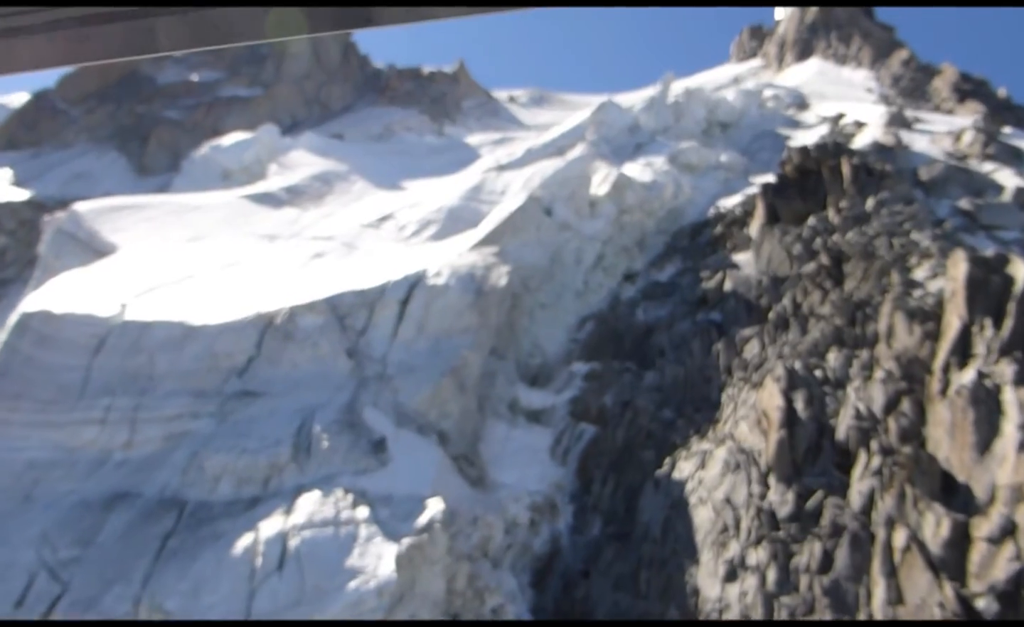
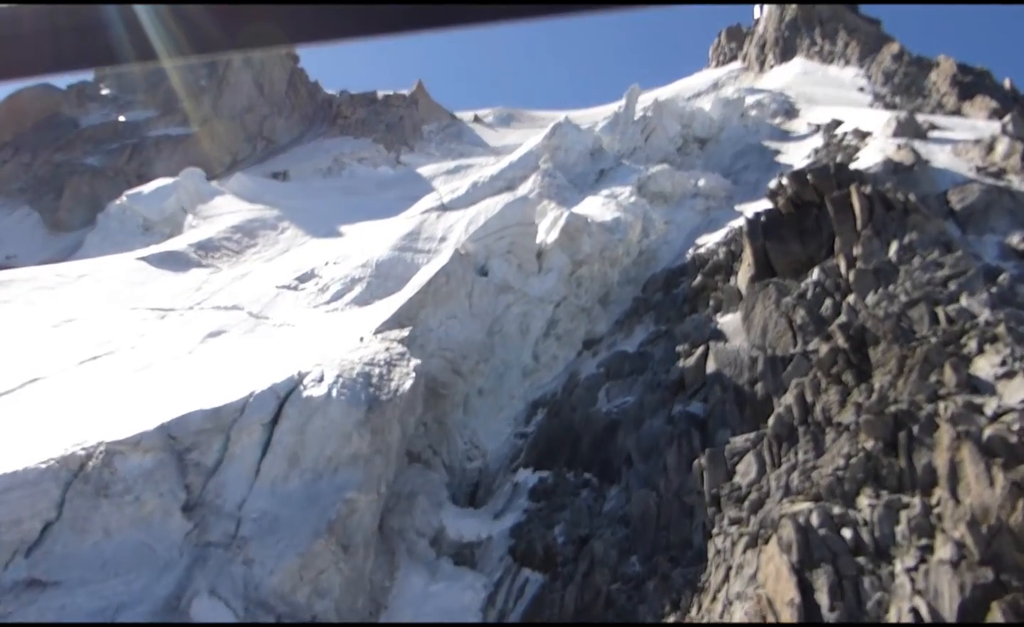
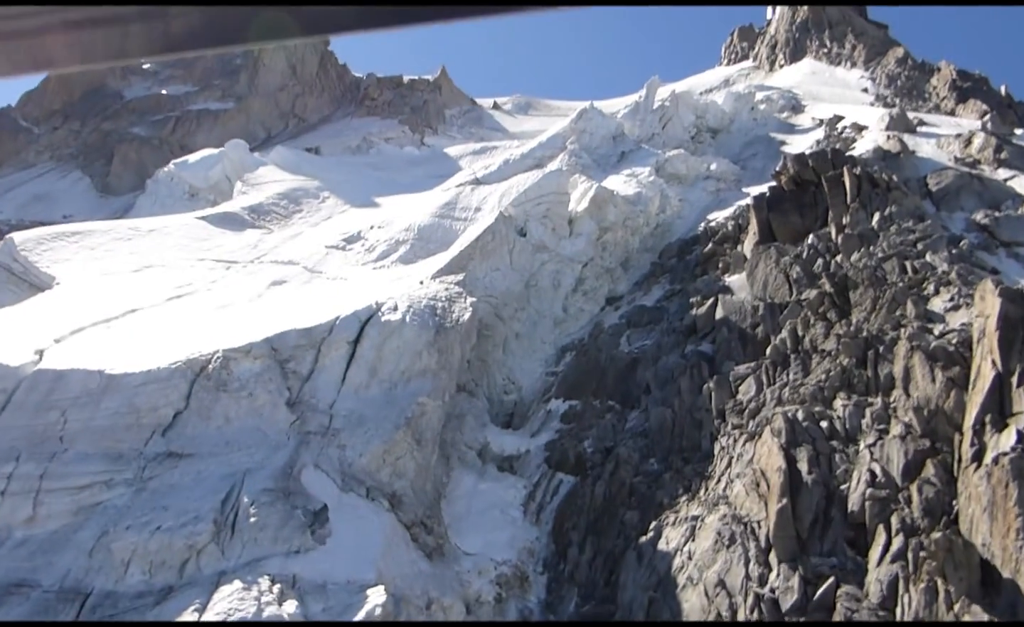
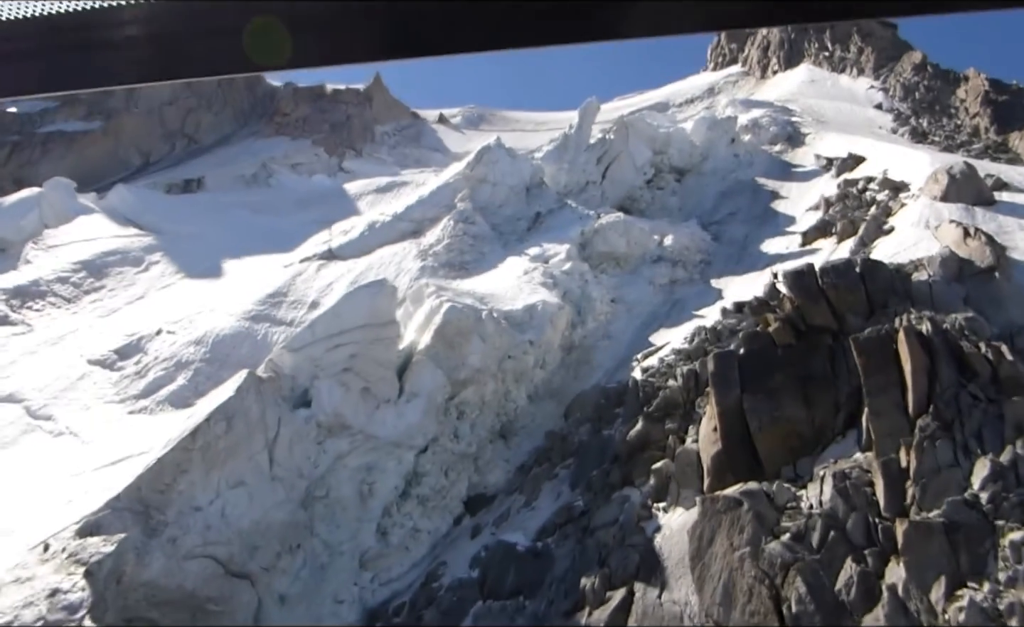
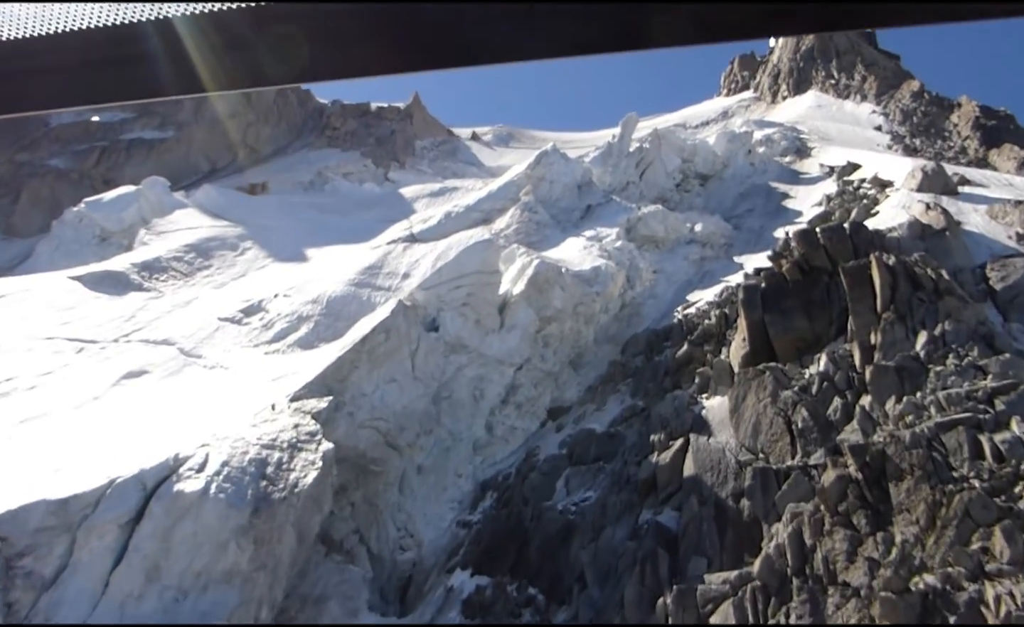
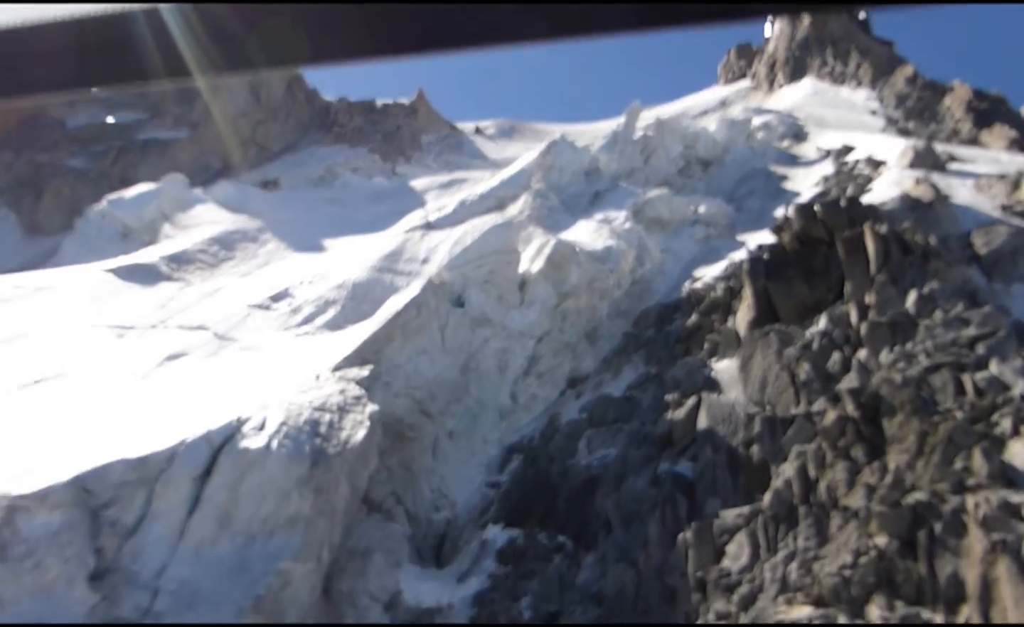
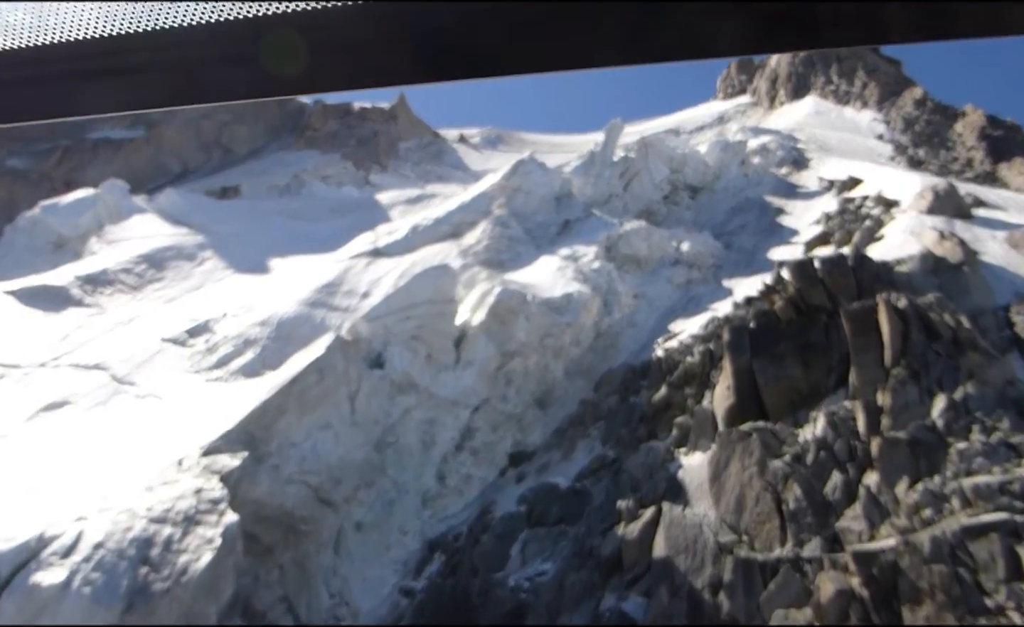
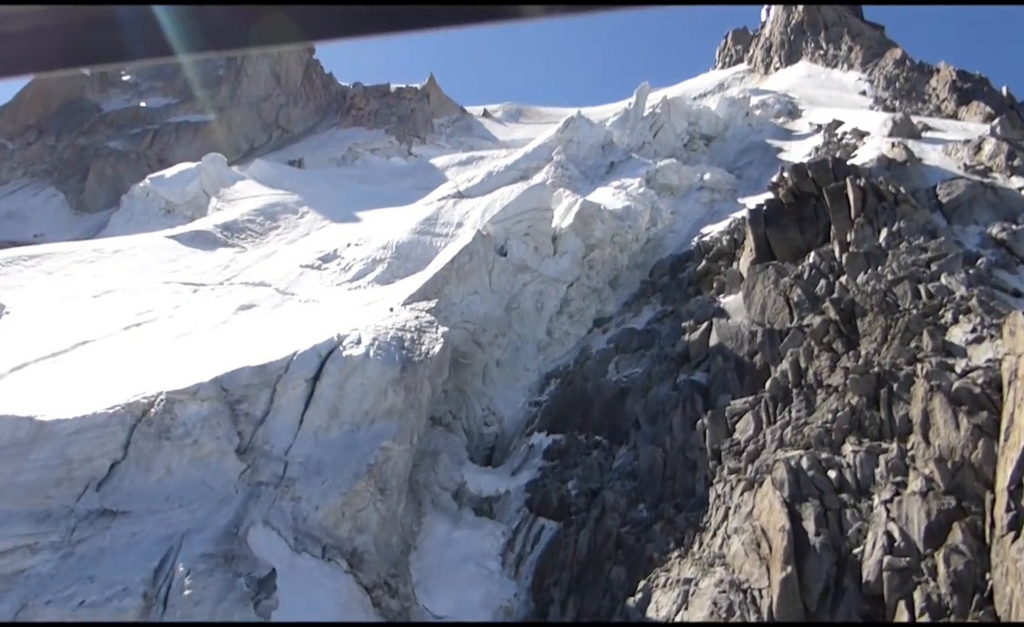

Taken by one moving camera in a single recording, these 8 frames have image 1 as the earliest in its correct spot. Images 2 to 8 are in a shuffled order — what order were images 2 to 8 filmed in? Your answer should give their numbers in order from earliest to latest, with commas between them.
3, 8, 2, 6, 5, 7, 4
